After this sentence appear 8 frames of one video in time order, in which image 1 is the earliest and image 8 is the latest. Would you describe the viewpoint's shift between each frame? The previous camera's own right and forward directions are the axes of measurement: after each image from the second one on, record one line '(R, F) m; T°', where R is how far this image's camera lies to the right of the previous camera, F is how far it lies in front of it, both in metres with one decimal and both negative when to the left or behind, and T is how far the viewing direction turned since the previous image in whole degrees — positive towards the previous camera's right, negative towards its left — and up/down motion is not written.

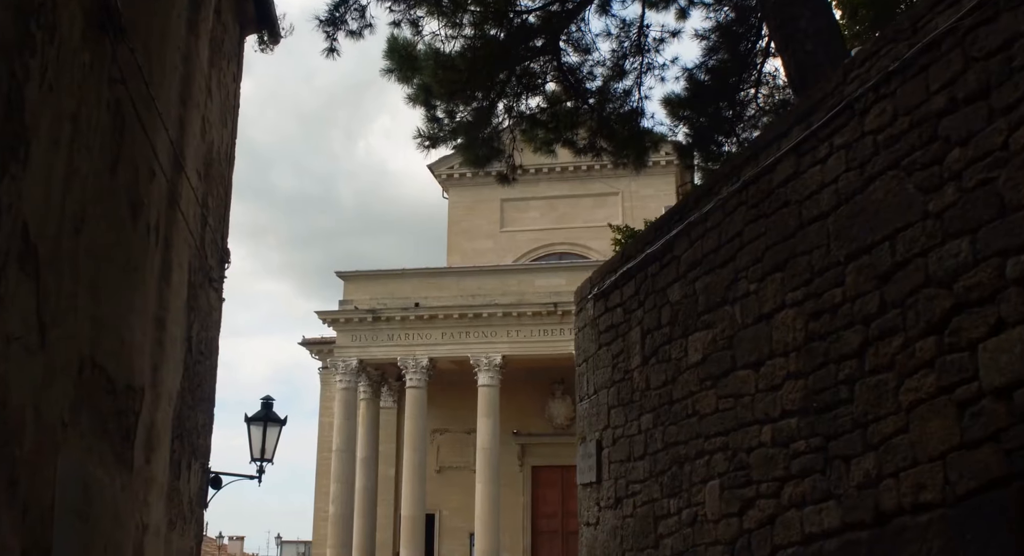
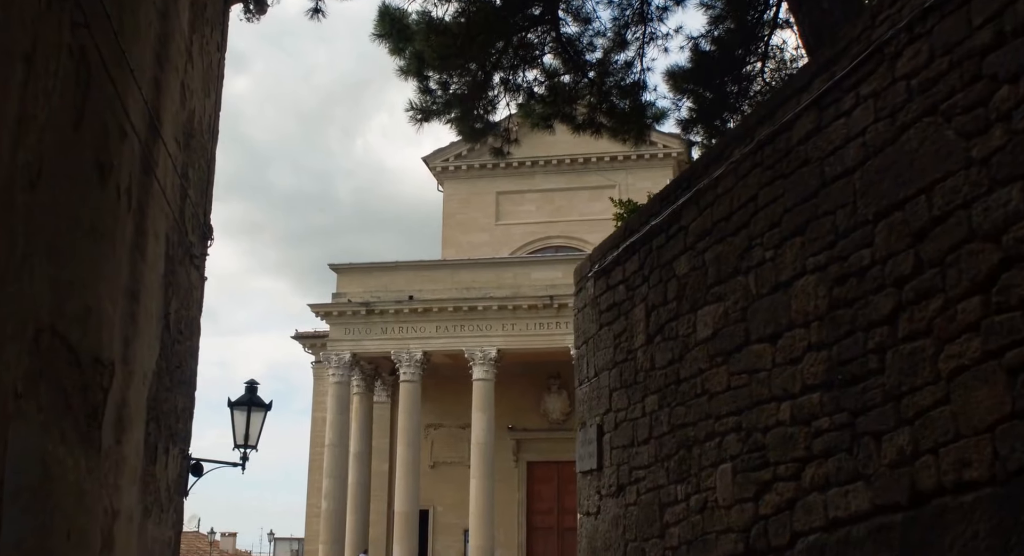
(0.0, +0.4) m; 0°
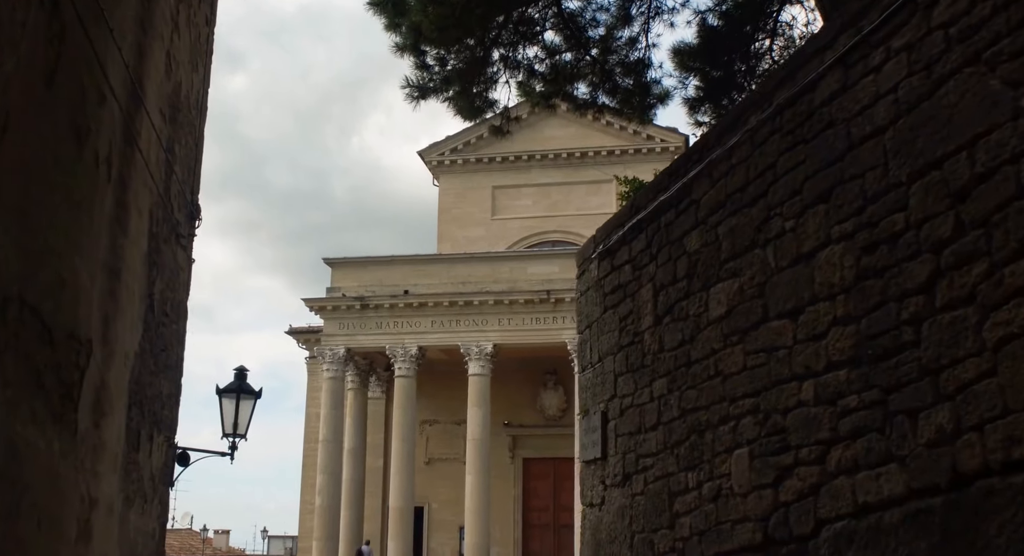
(0.0, +0.3) m; 0°
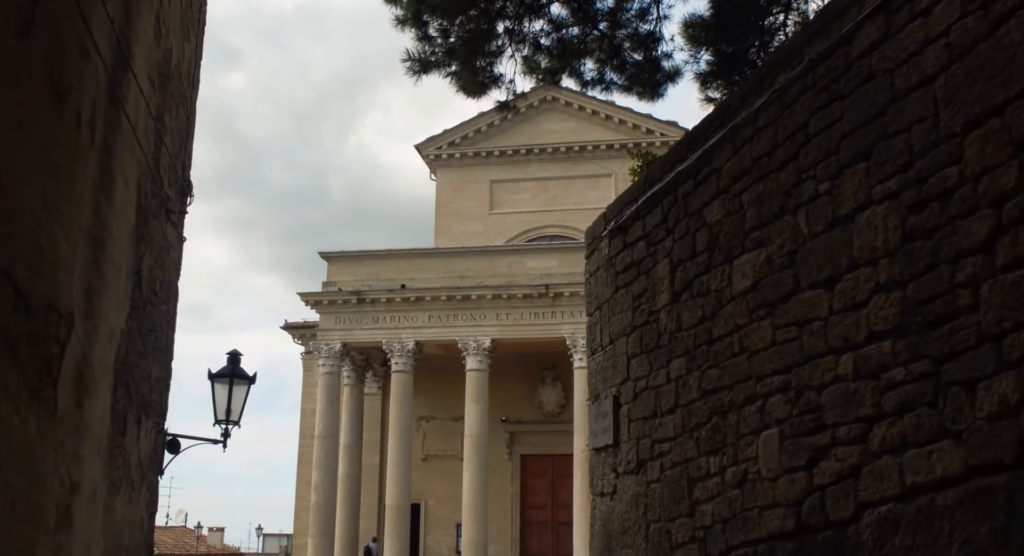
(-0.1, +0.4) m; 0°
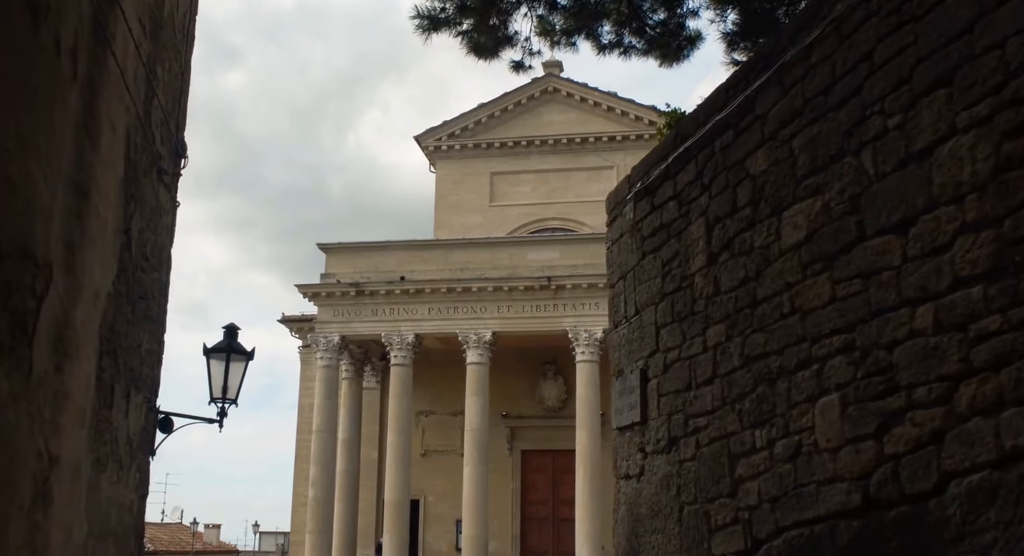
(-0.1, +0.5) m; 0°
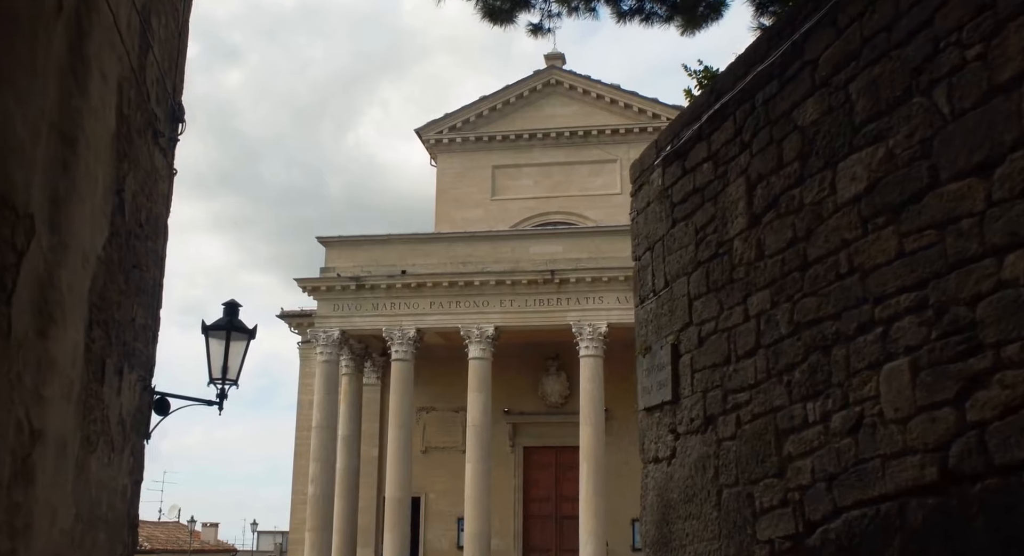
(-0.1, +0.4) m; 0°
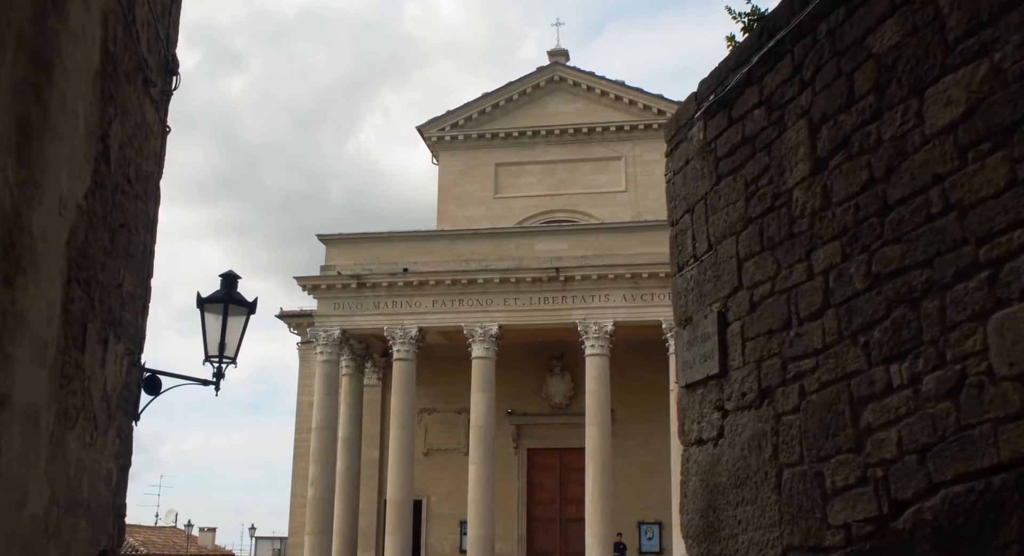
(-0.2, +0.6) m; 0°
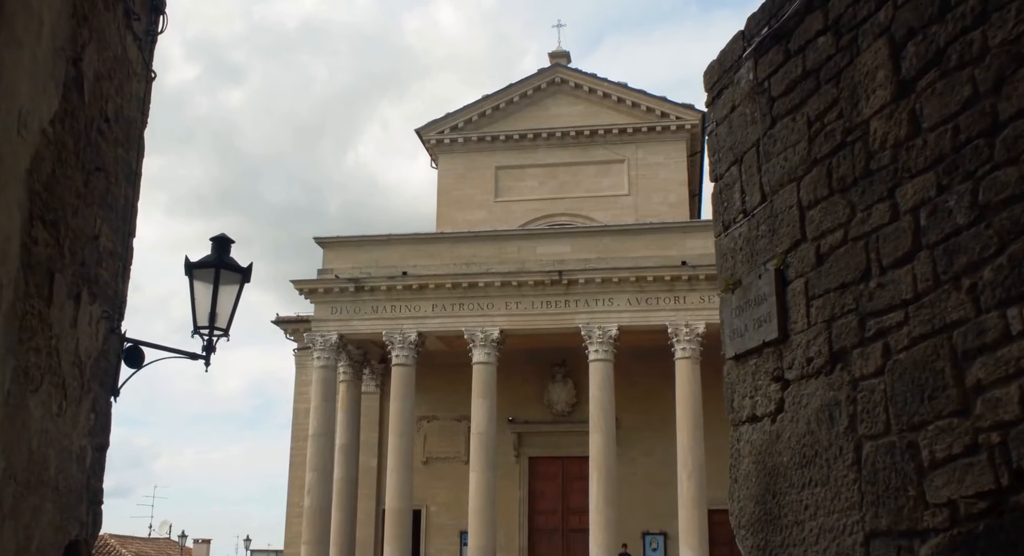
(-0.2, +0.7) m; 0°
